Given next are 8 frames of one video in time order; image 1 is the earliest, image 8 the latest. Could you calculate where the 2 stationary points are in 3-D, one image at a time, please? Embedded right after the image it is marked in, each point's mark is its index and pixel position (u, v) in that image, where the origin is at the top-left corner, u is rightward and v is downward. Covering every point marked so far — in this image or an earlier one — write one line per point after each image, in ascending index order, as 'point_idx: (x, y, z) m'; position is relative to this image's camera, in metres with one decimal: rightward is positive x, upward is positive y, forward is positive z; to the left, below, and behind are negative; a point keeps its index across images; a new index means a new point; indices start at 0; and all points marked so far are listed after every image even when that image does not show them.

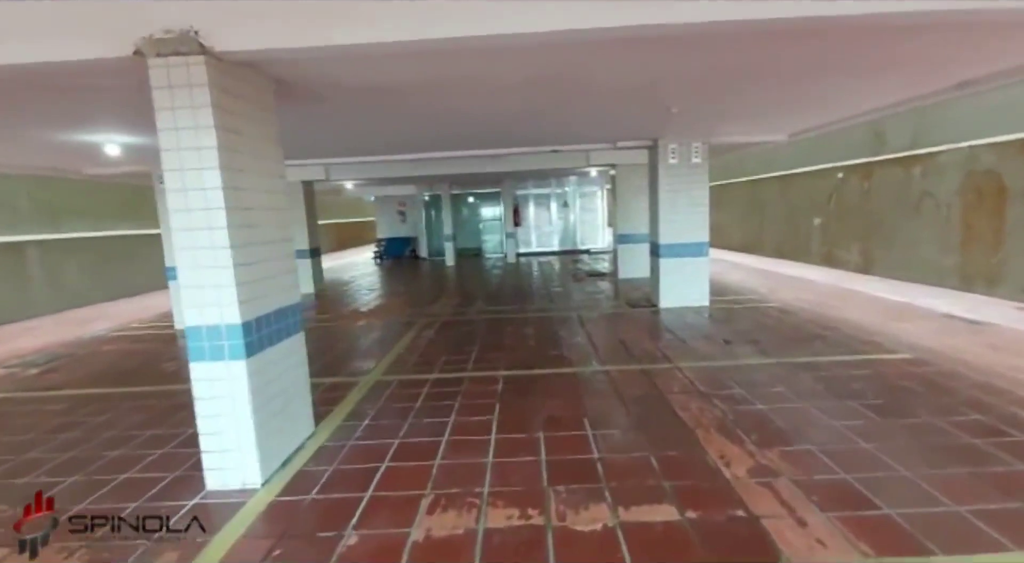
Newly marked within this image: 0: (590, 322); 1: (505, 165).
0: (+1.0, -0.5, +6.7) m
1: (-0.2, +2.4, +10.3) m
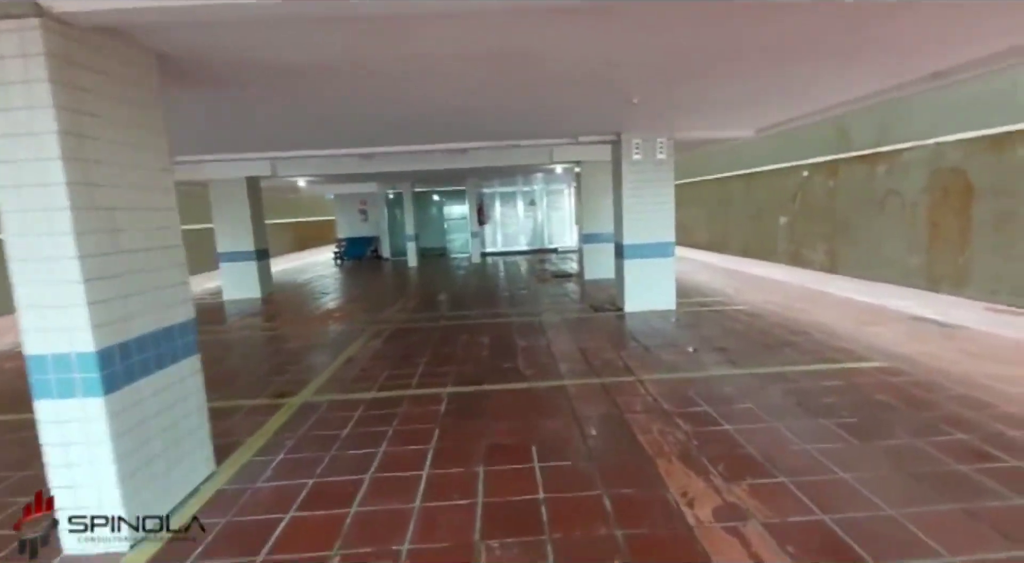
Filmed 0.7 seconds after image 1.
0: (+0.5, -0.6, +6.3) m
1: (-0.9, +2.4, +9.8) m
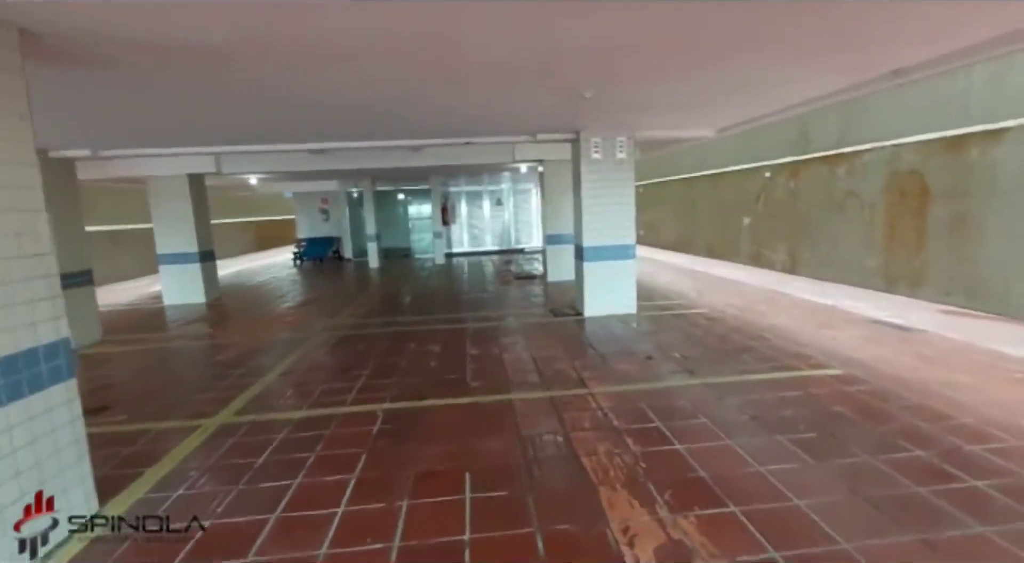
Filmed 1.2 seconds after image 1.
0: (-0.1, -0.6, +6.0) m
1: (-1.7, +2.3, +9.4) m
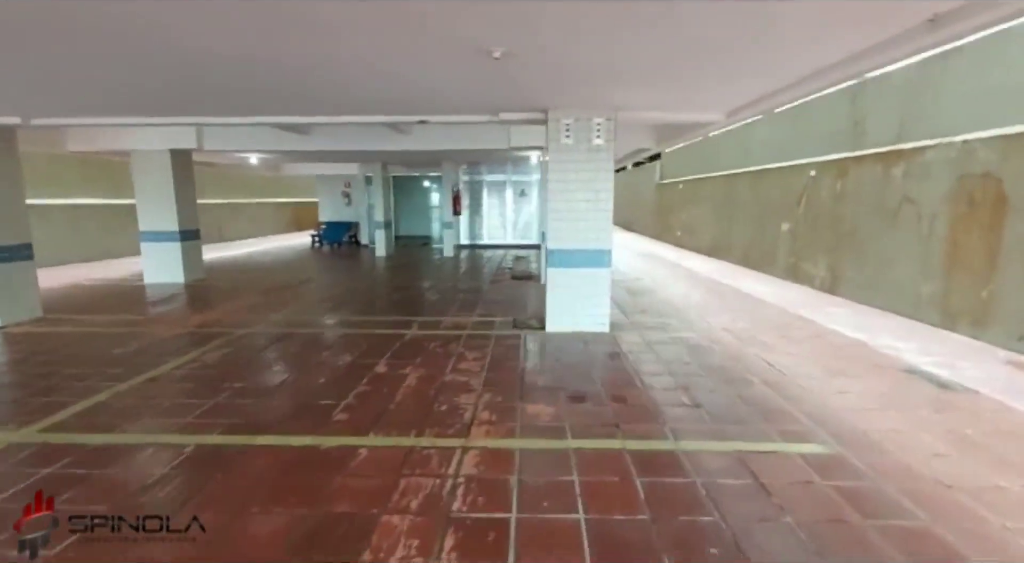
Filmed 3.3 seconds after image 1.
0: (-0.7, -0.7, +5.1) m
1: (-1.8, +2.4, +8.6) m
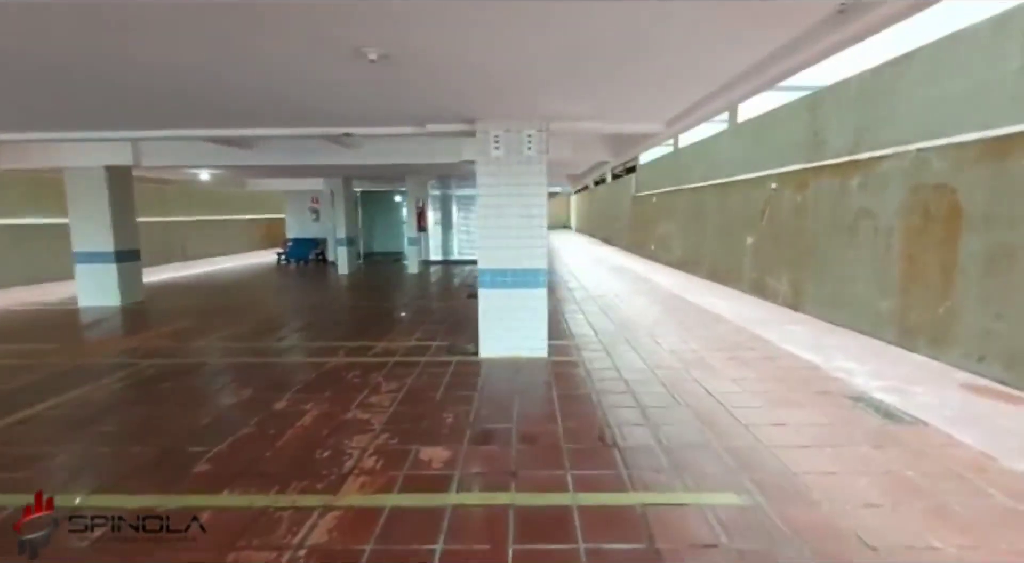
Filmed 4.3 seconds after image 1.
0: (-1.5, -0.9, +4.7) m
1: (-2.6, +2.1, +8.3) m
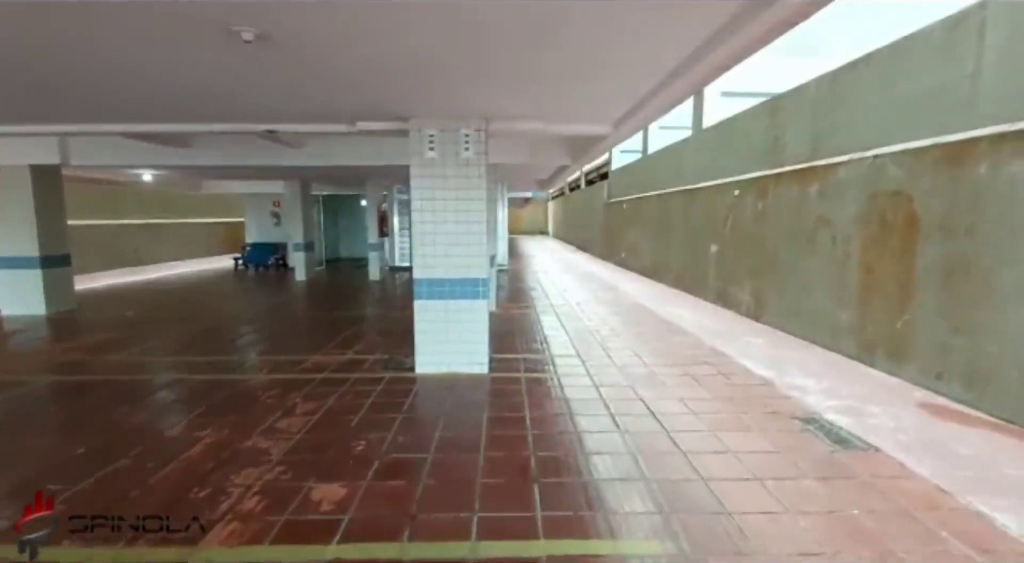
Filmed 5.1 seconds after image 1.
0: (-2.0, -1.0, +4.3) m
1: (-3.3, +2.0, +7.8) m
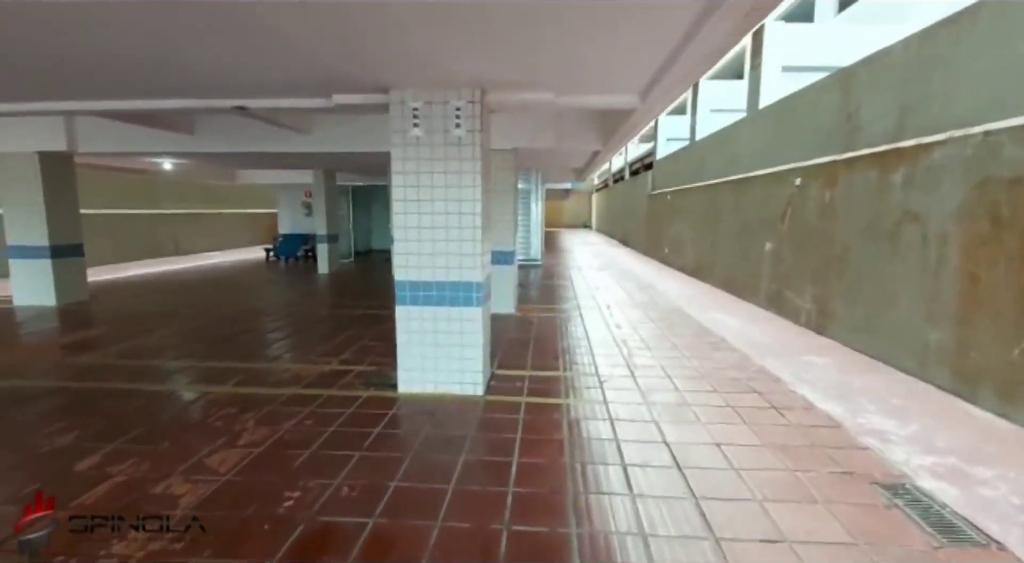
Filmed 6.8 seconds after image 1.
0: (-2.1, -1.0, +3.6) m
1: (-2.9, +2.0, +7.2) m
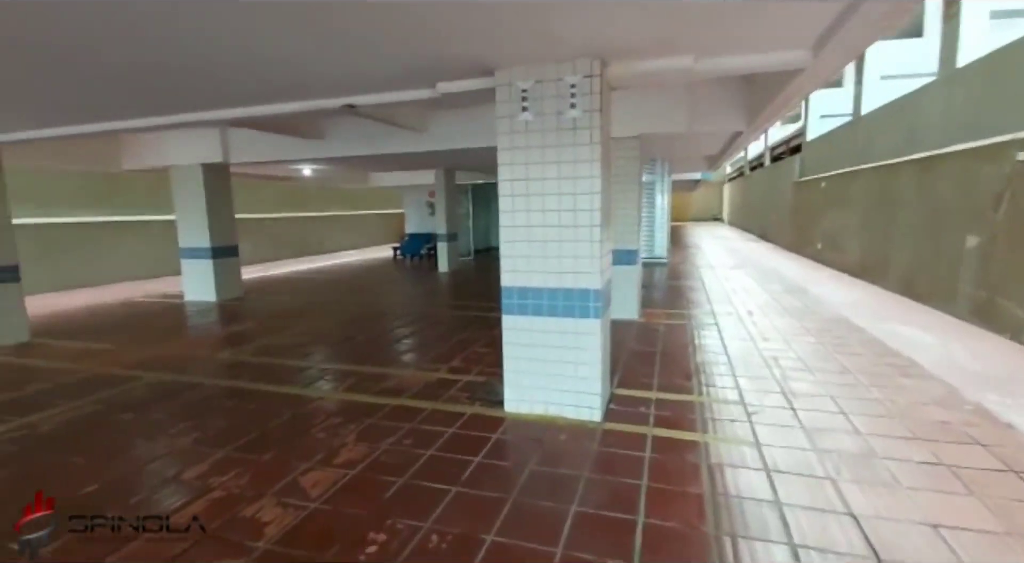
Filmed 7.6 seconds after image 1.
0: (-1.3, -1.0, +3.5) m
1: (-1.3, +2.0, +7.2) m
